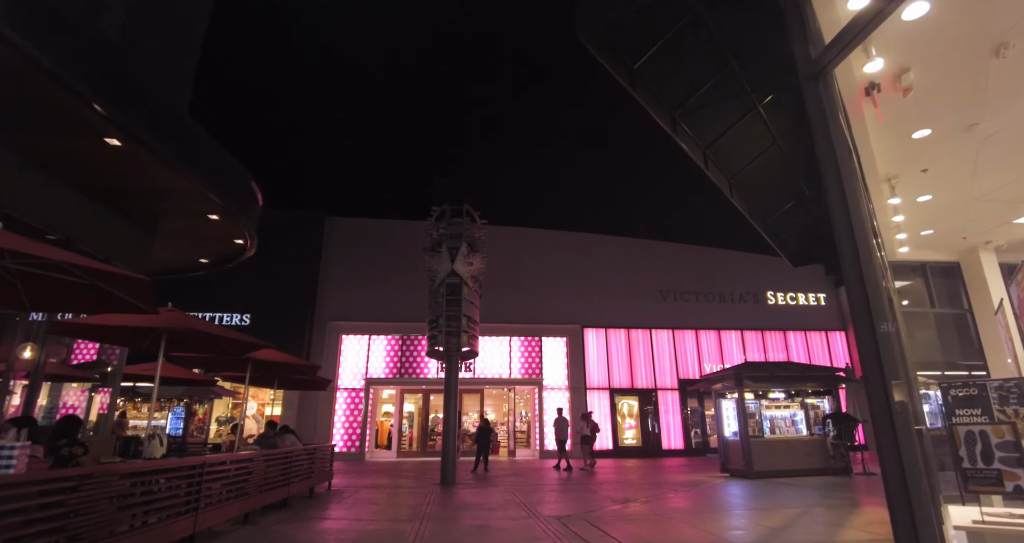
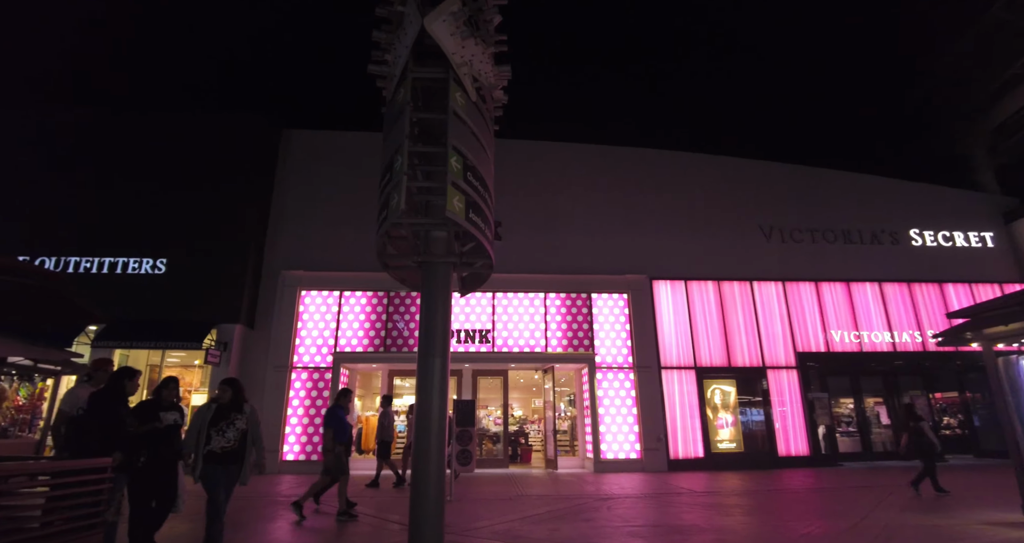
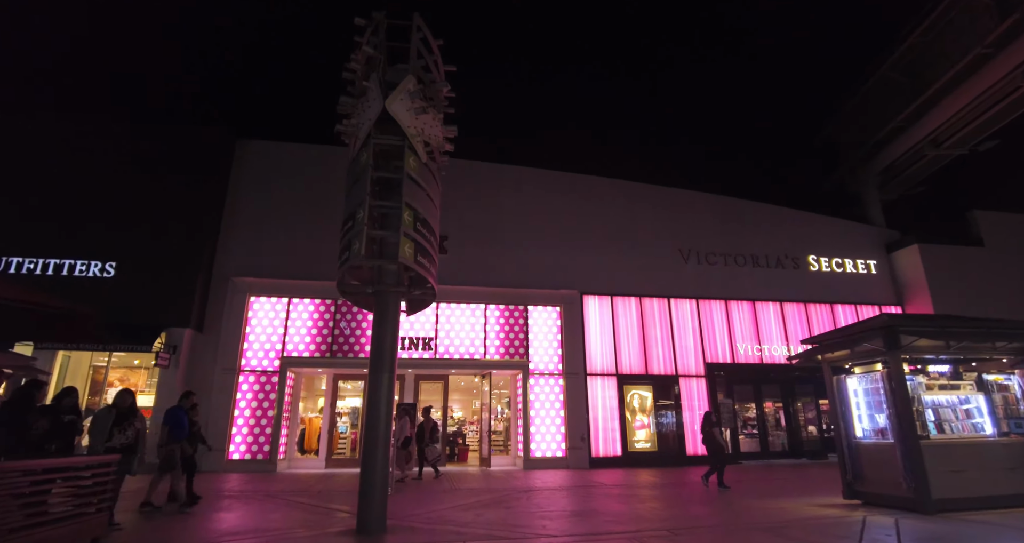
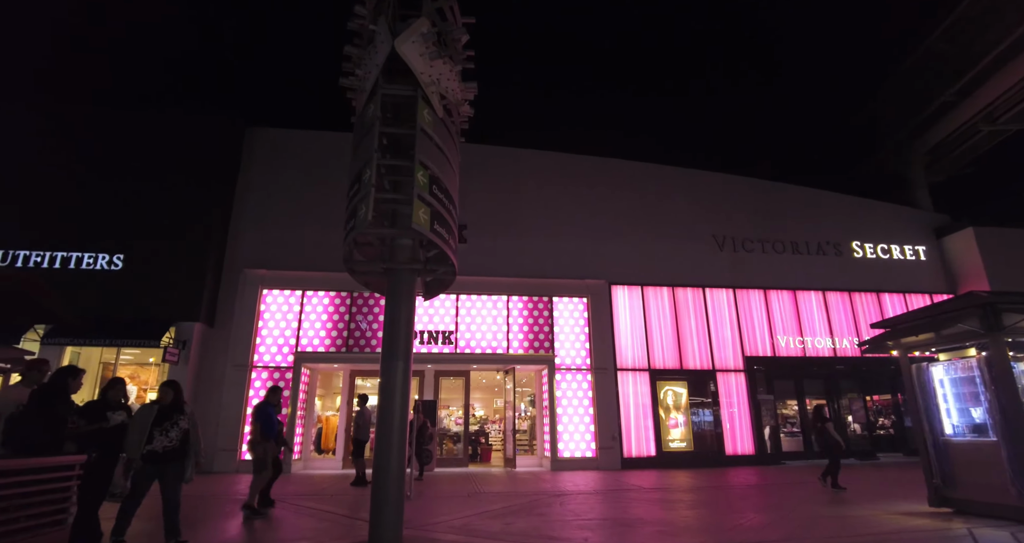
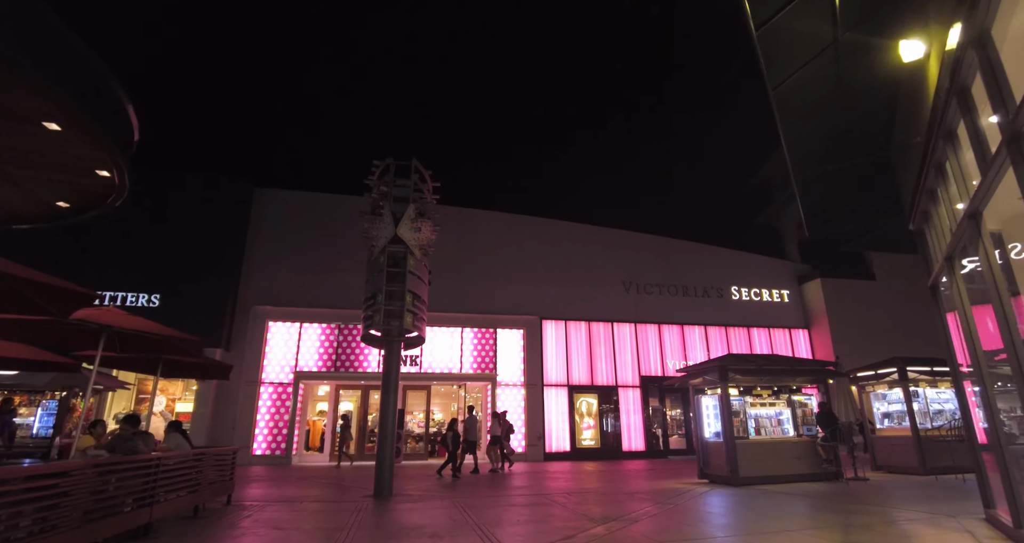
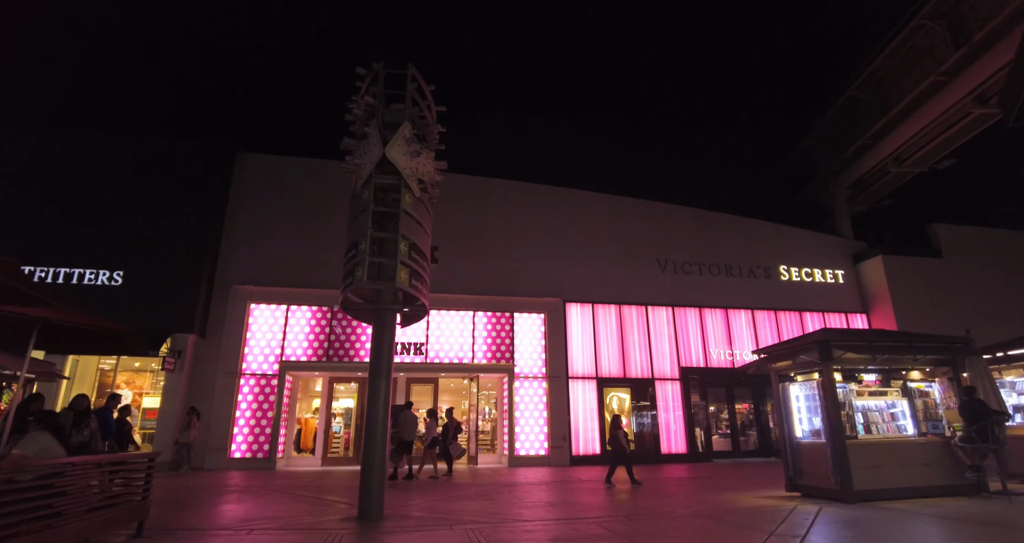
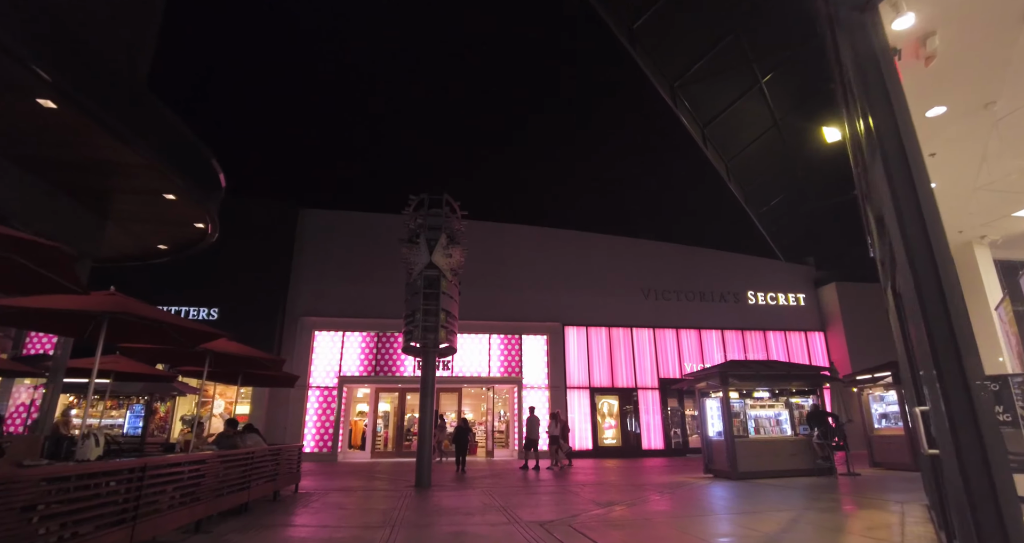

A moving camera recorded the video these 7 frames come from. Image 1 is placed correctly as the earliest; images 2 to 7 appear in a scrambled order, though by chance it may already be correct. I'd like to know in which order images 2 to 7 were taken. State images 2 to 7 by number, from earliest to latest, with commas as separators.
7, 5, 6, 3, 4, 2
